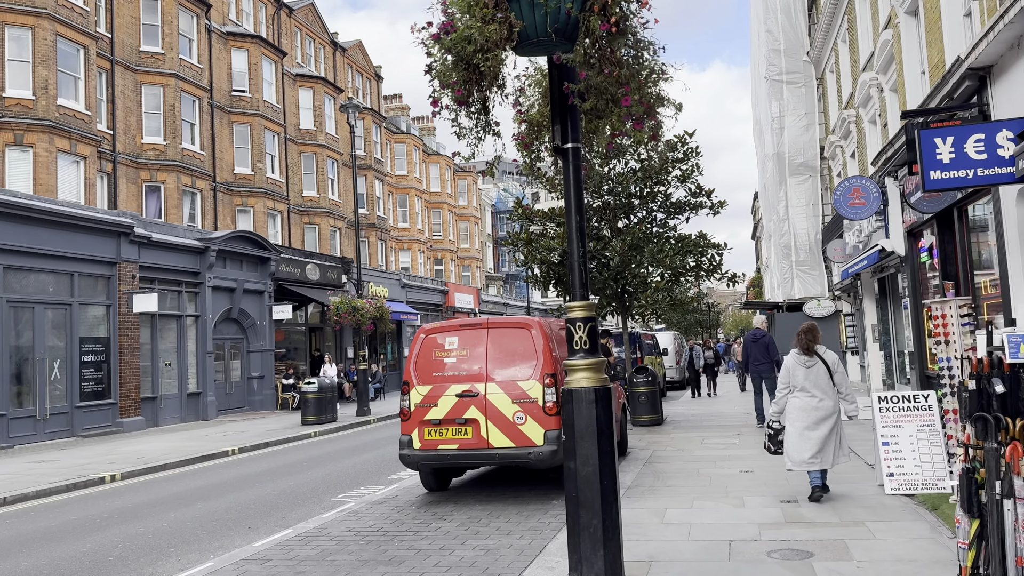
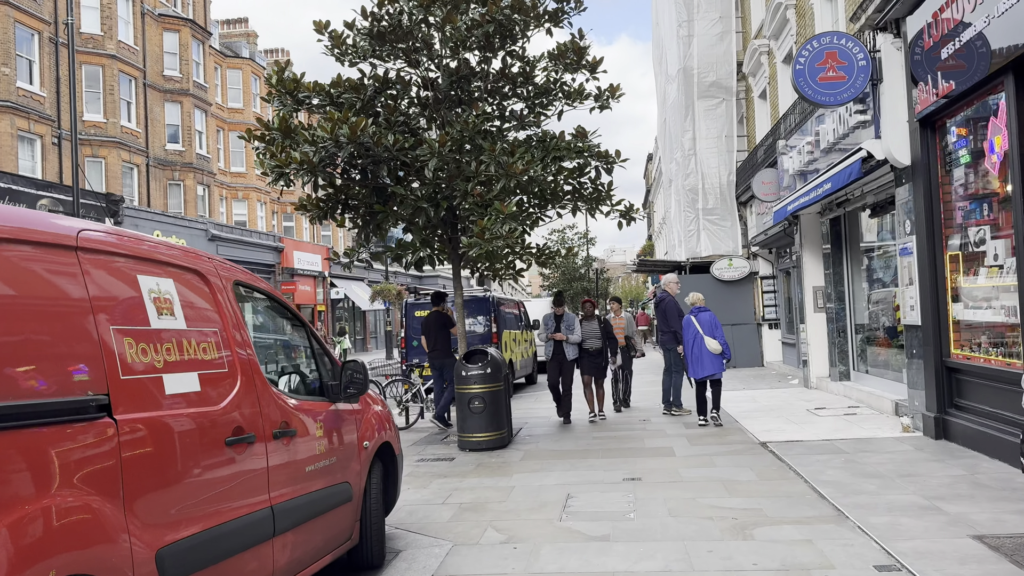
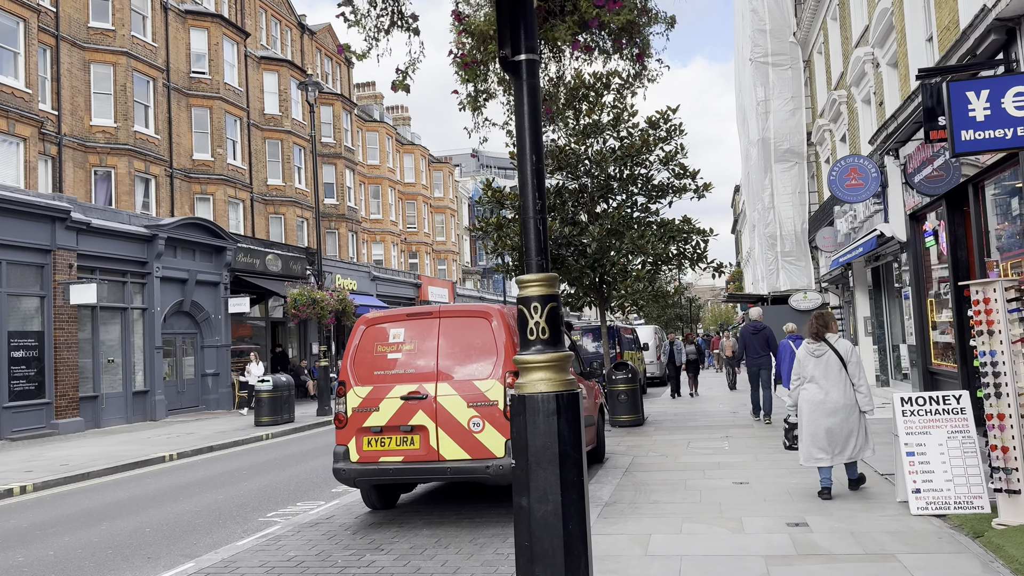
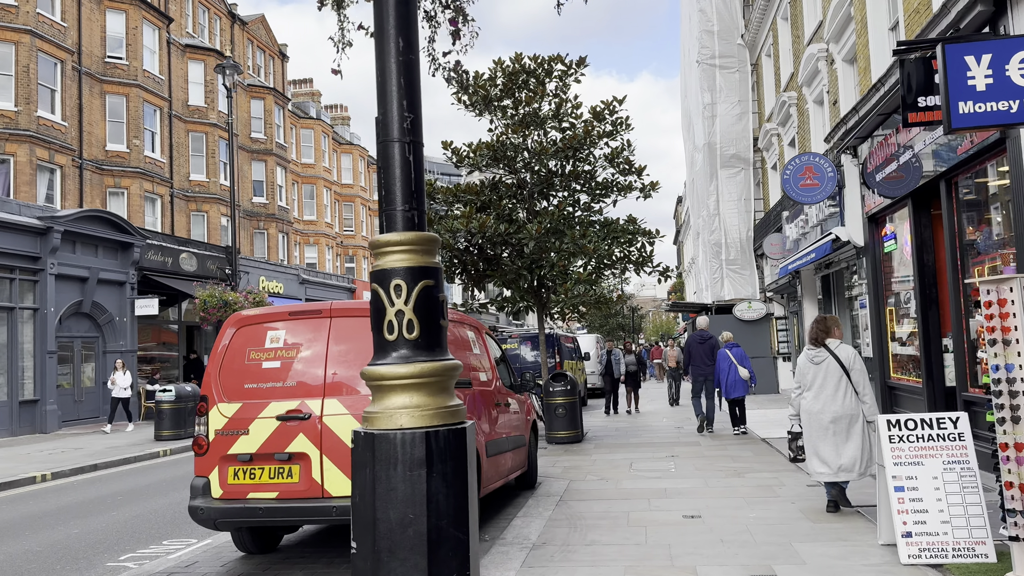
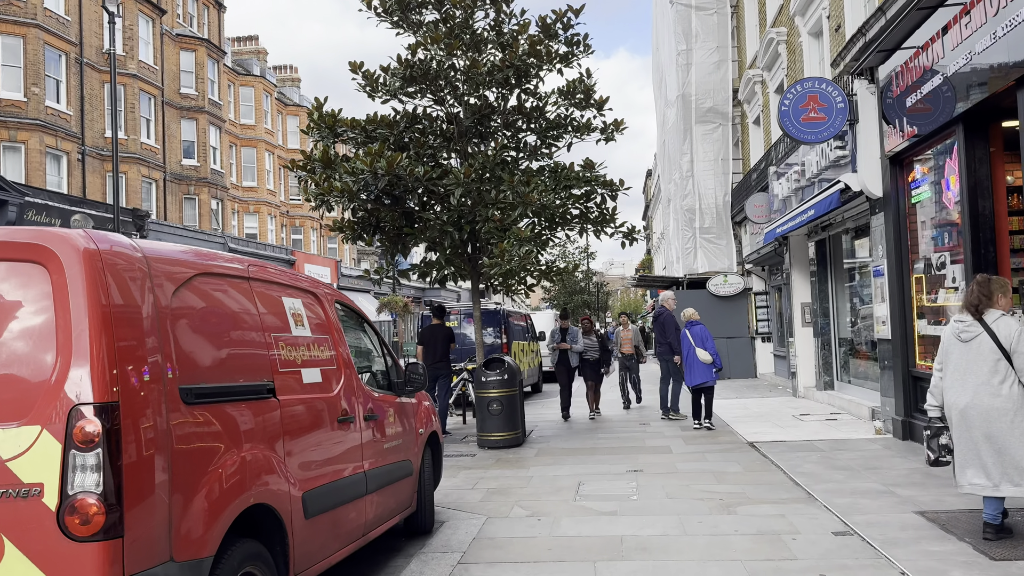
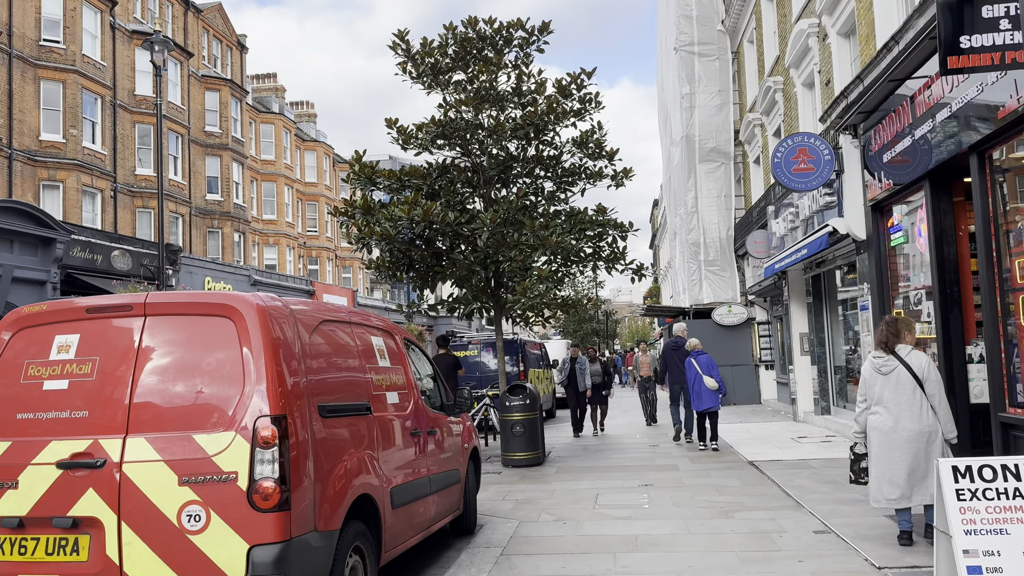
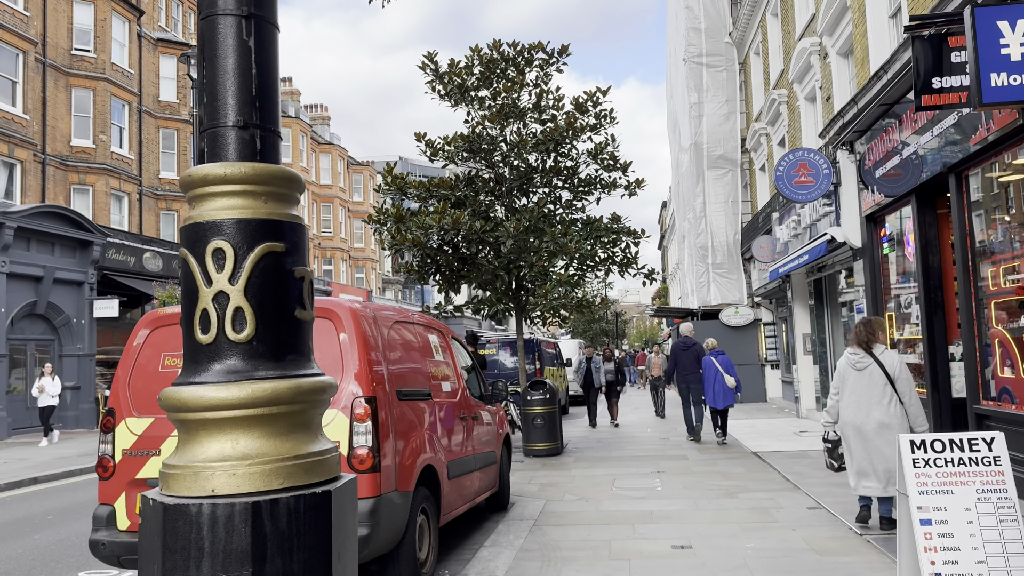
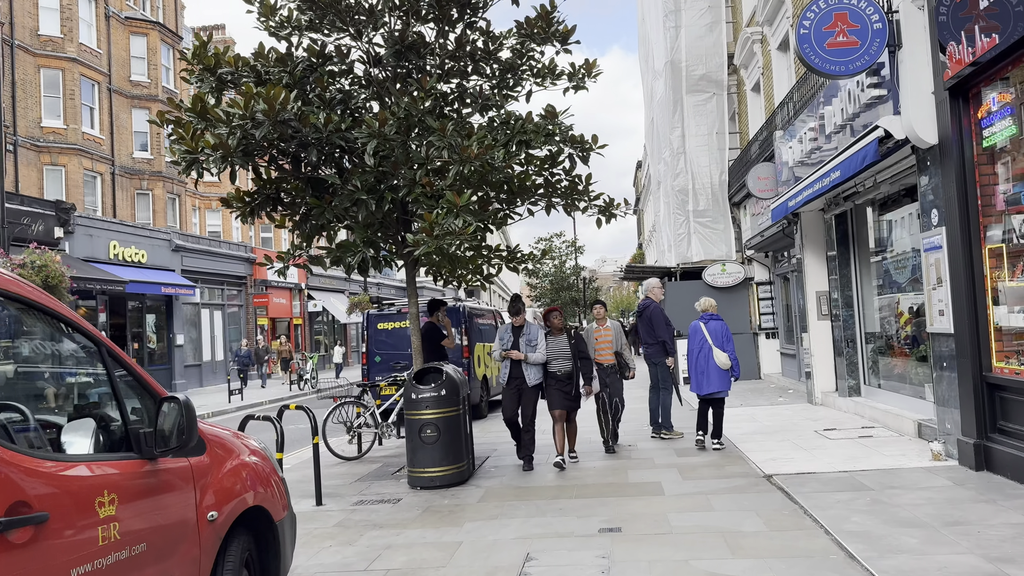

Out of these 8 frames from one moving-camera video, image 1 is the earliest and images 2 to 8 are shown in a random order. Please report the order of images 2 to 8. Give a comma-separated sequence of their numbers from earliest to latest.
3, 4, 7, 6, 5, 2, 8
